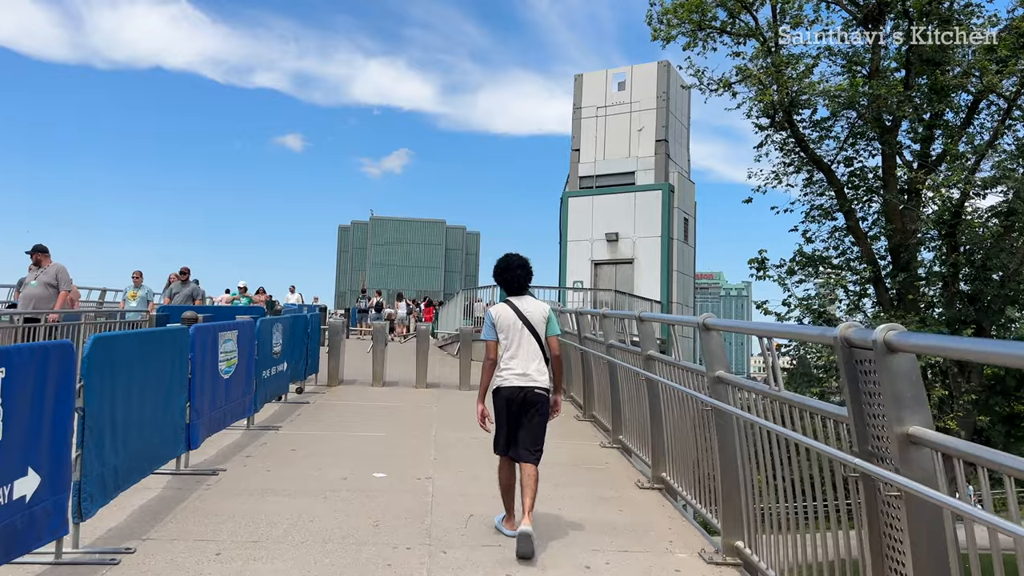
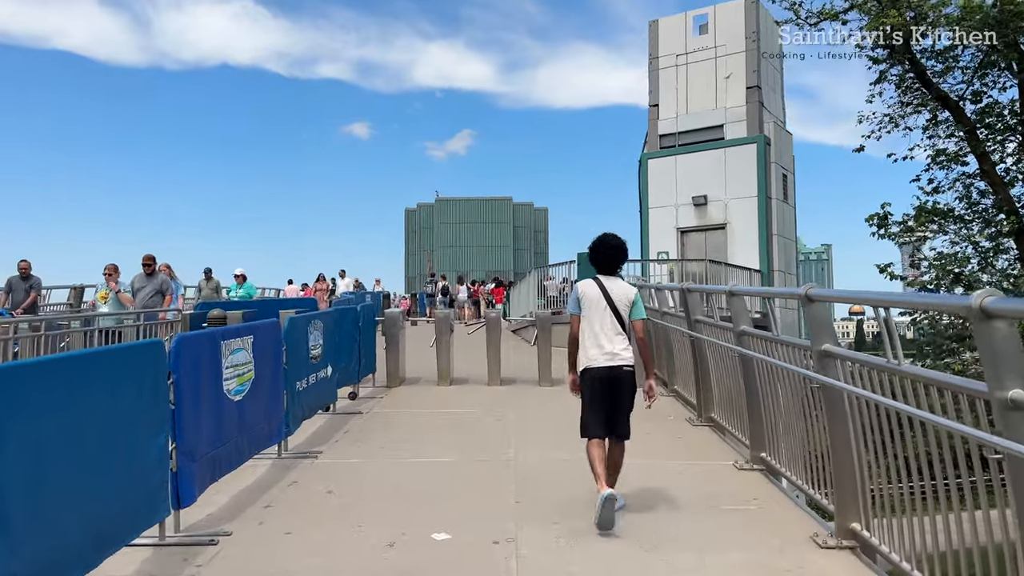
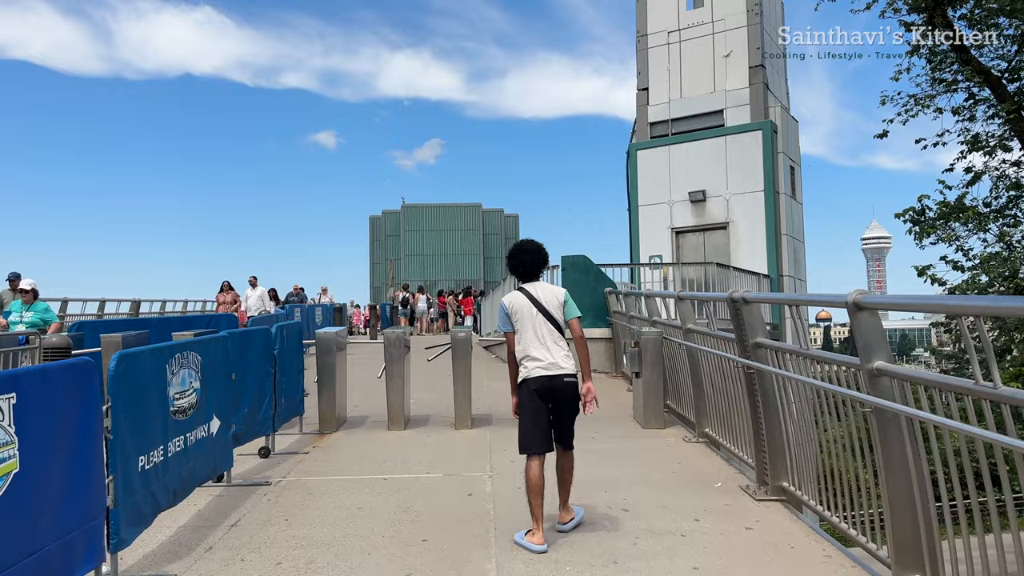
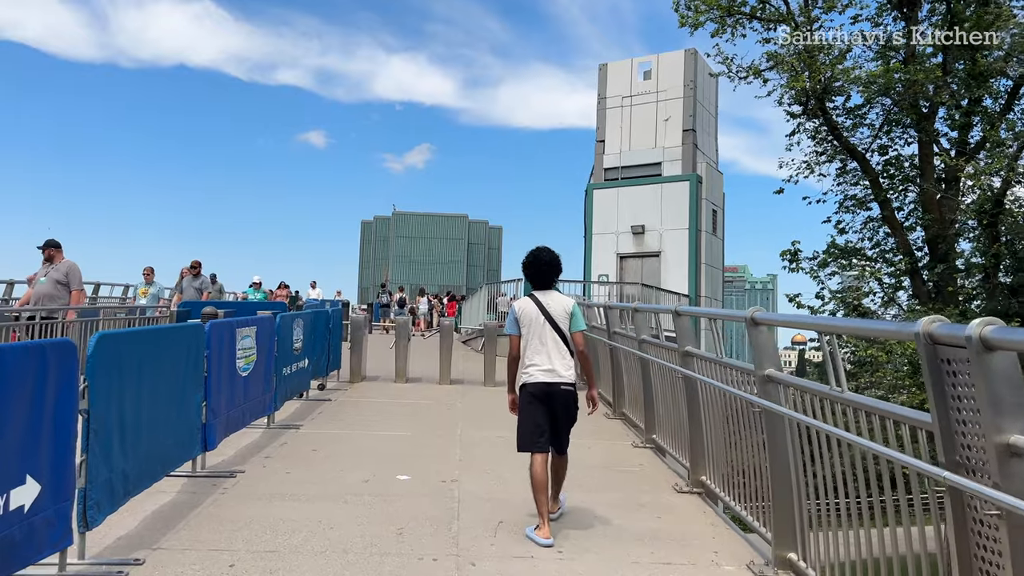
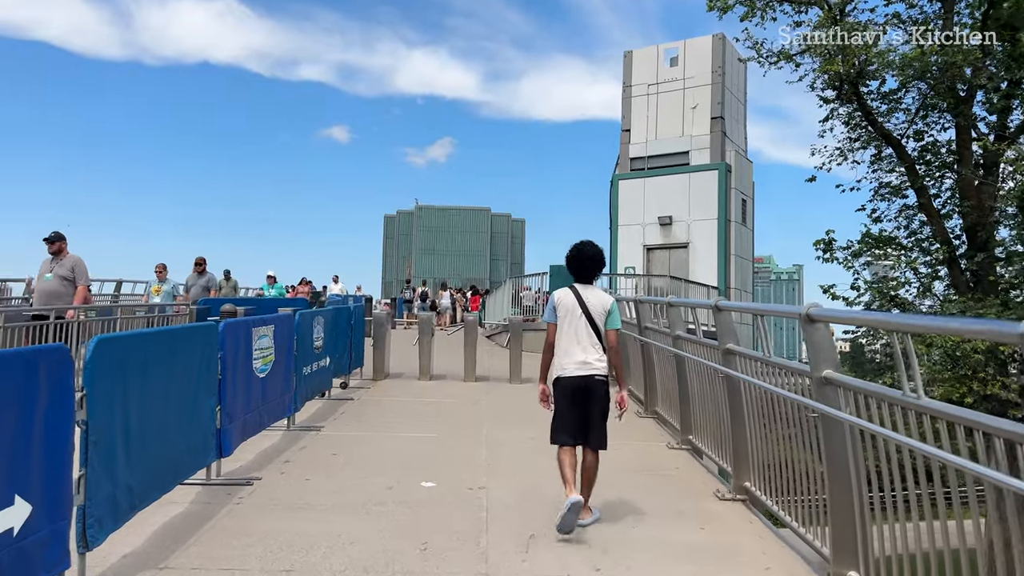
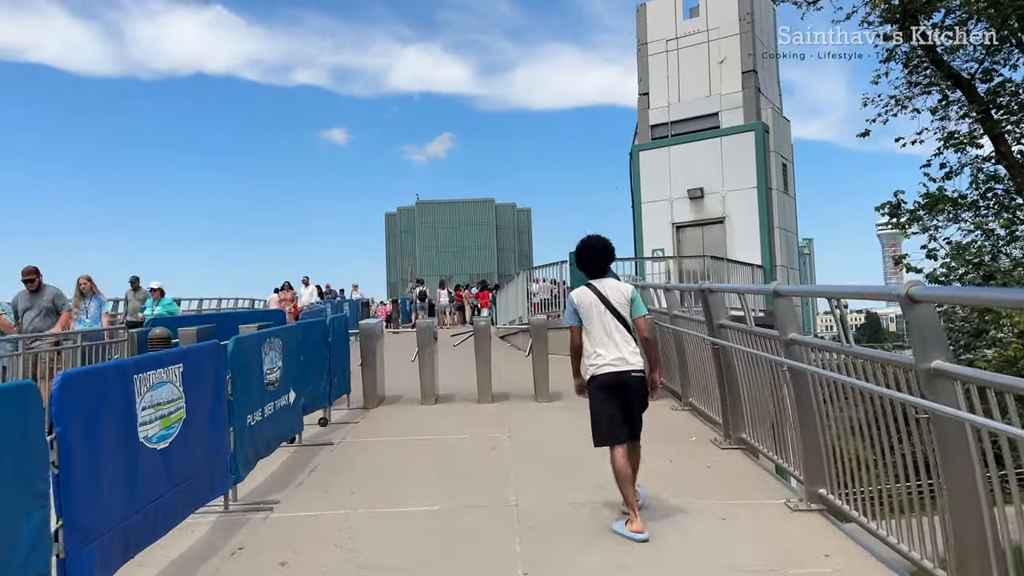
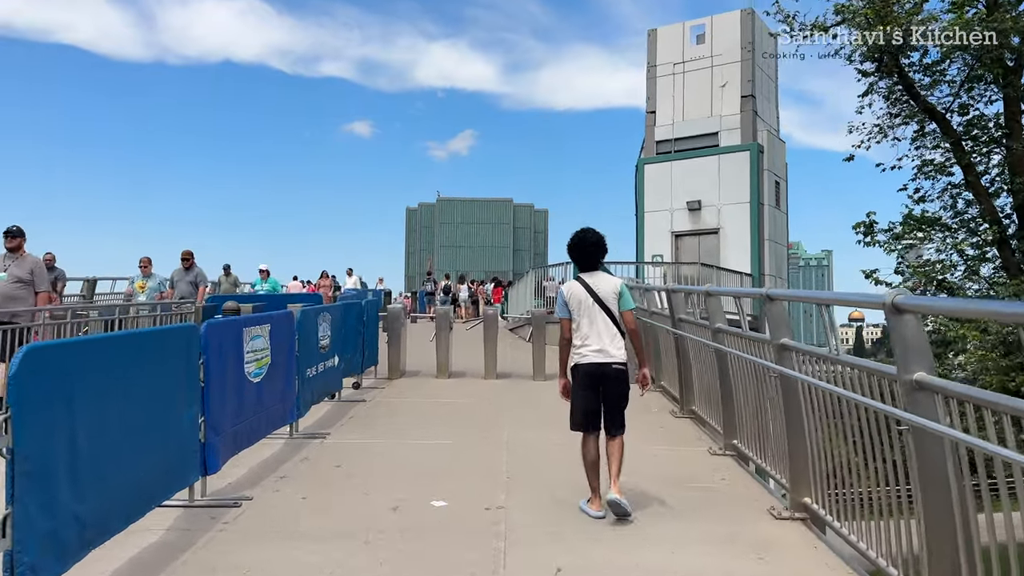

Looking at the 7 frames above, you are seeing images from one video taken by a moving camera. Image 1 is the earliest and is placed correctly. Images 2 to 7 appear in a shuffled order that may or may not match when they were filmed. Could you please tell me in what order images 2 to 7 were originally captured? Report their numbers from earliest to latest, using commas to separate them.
4, 5, 7, 2, 6, 3
